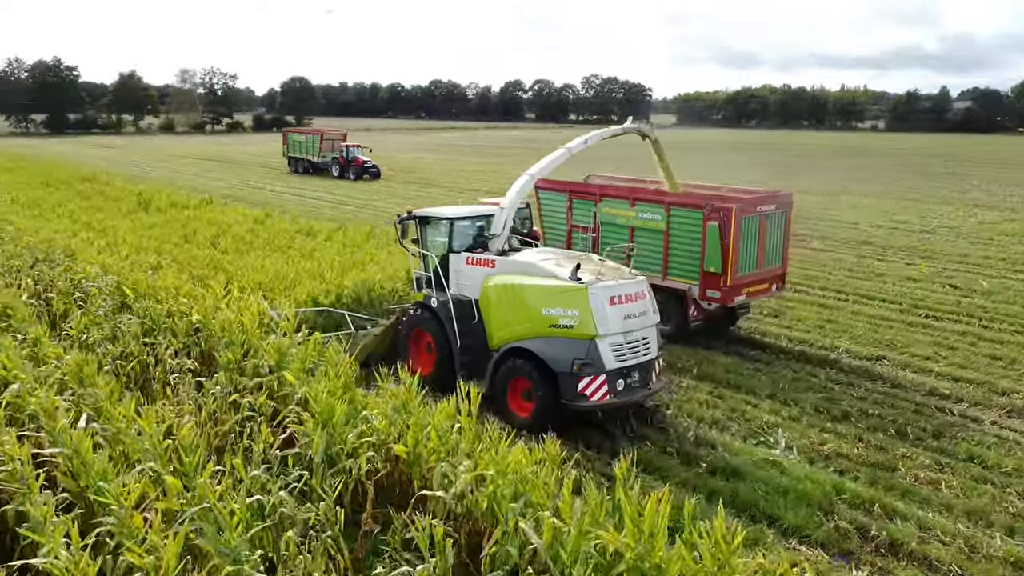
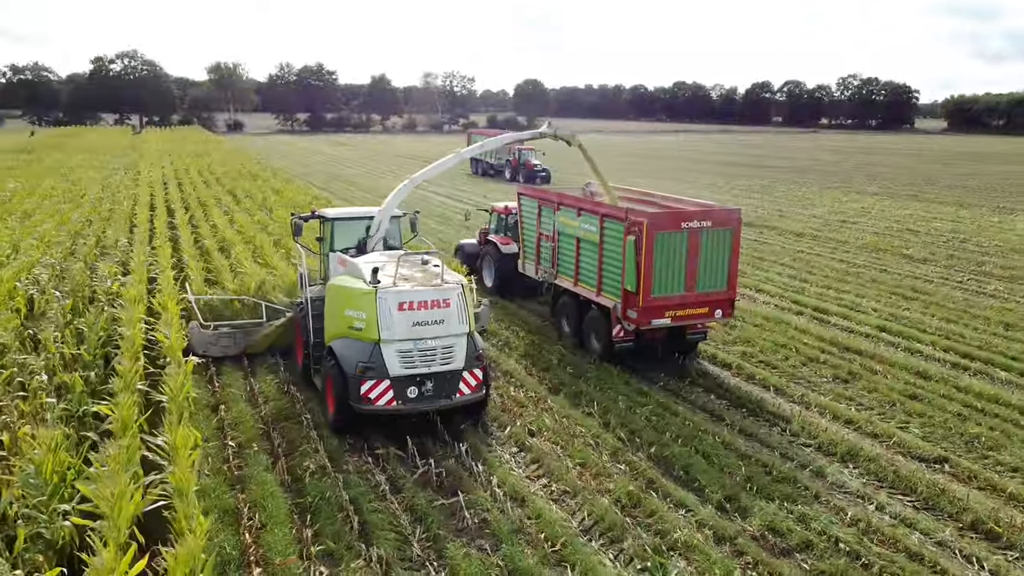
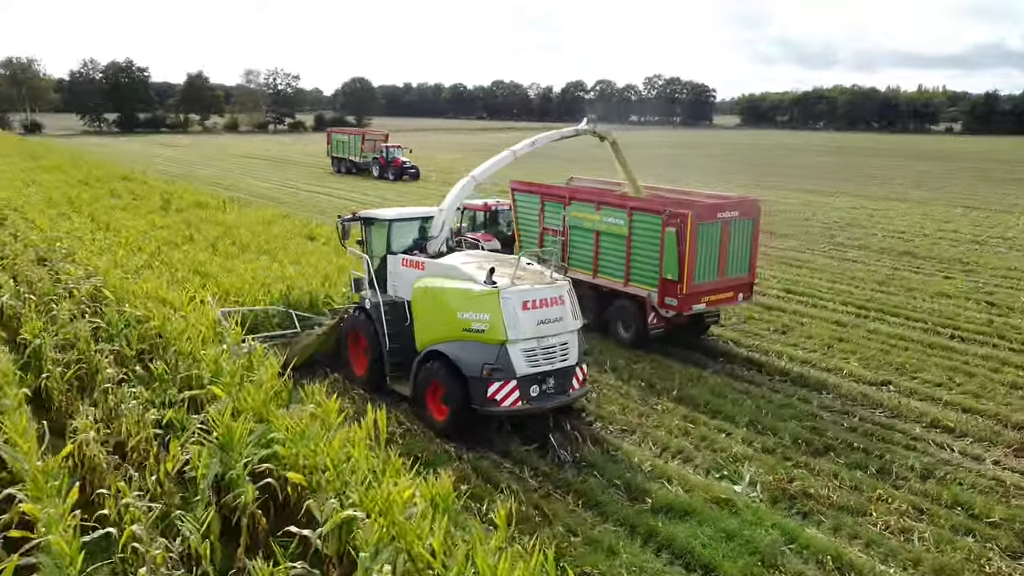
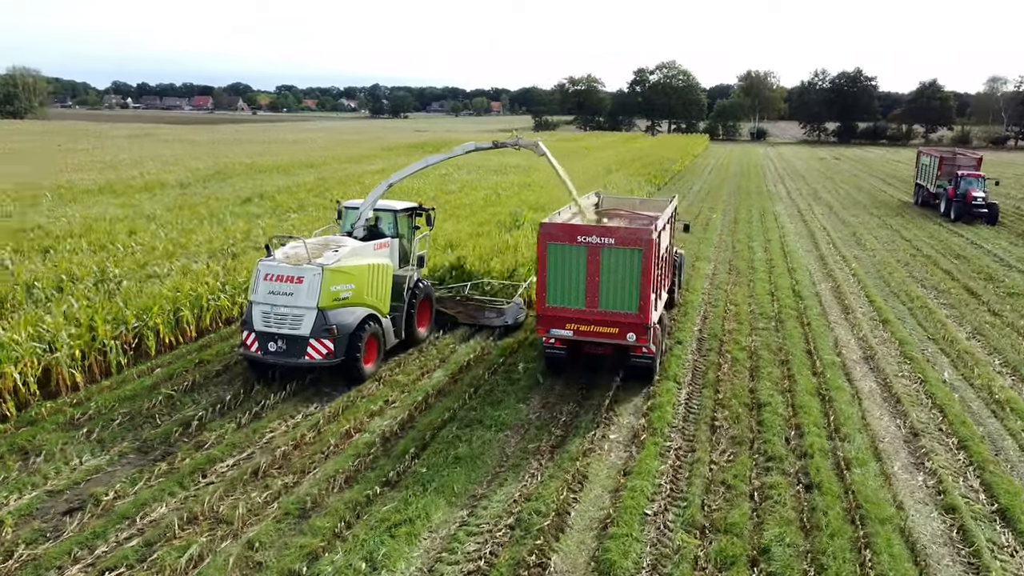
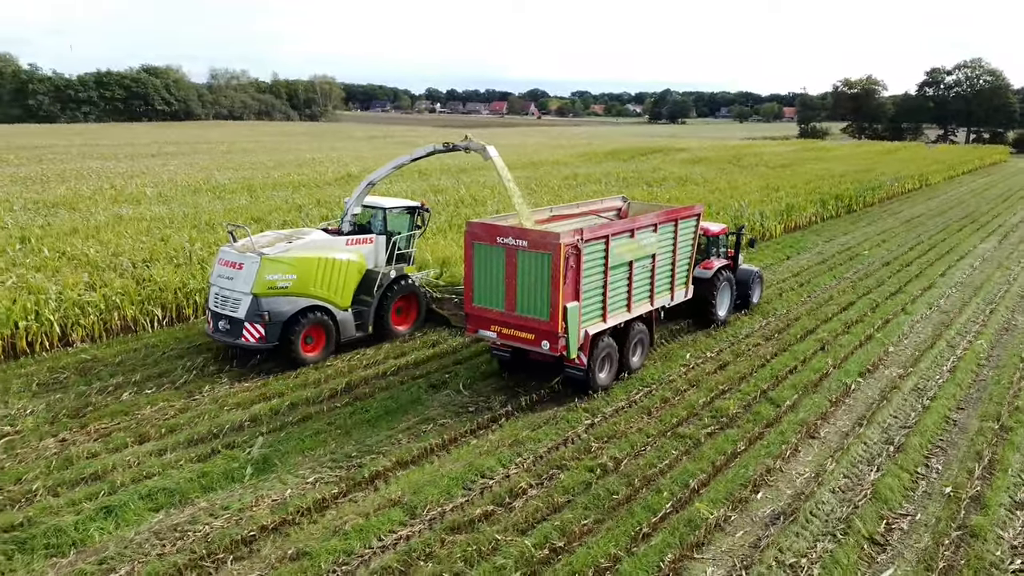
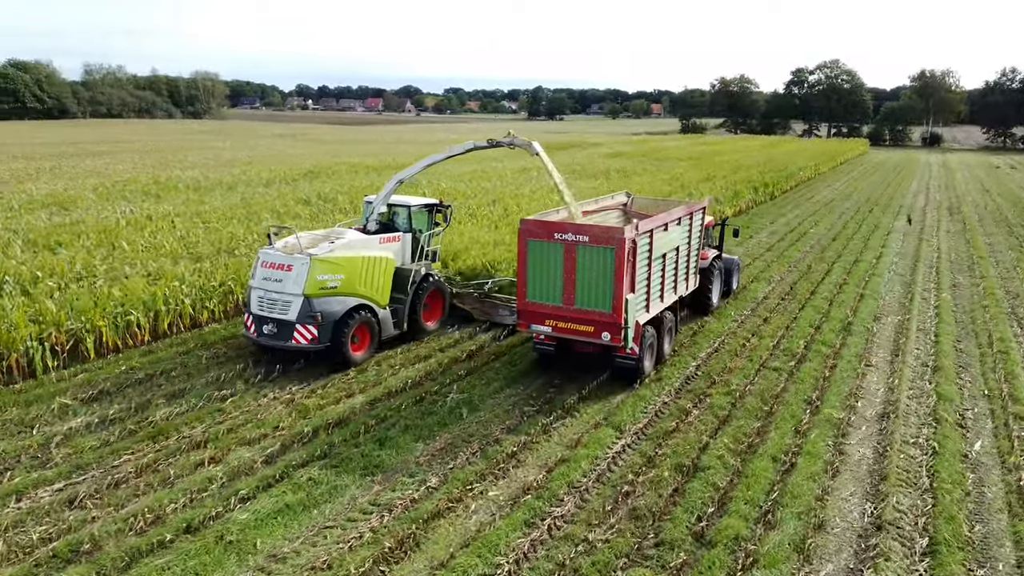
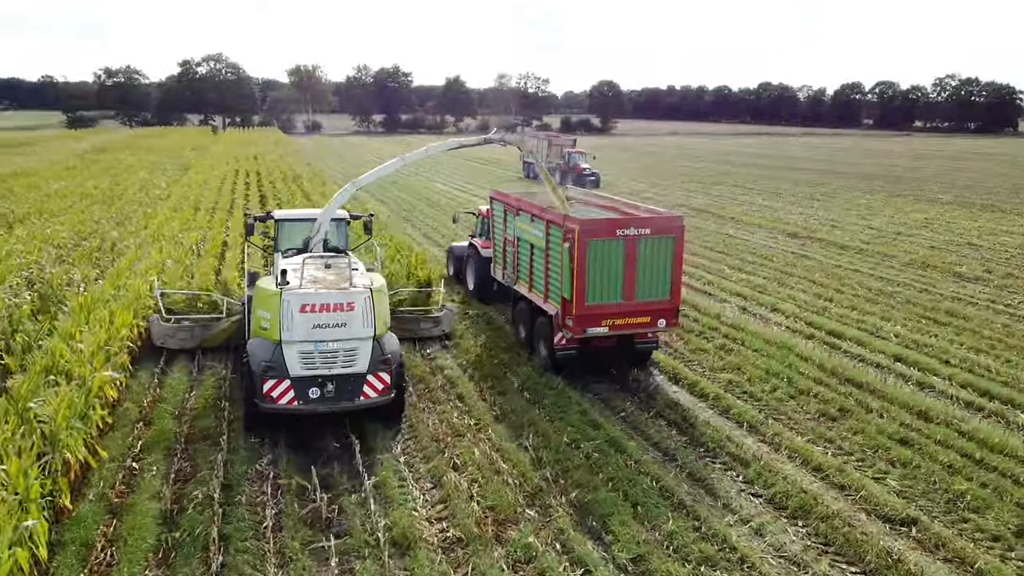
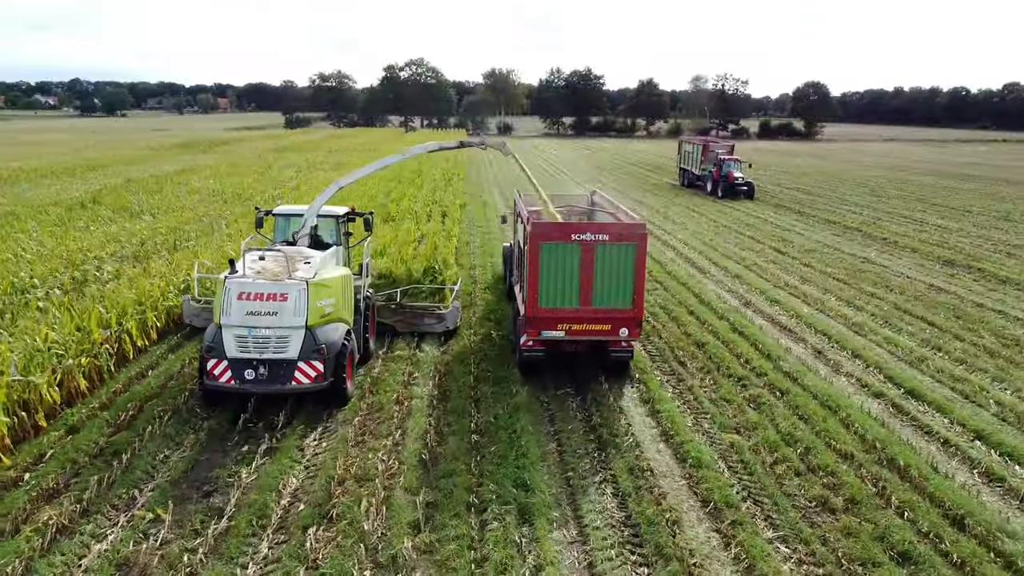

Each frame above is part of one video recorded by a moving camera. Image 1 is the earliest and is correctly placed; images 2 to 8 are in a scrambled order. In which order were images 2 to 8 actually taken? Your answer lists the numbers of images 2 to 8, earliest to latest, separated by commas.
3, 2, 7, 8, 4, 6, 5
